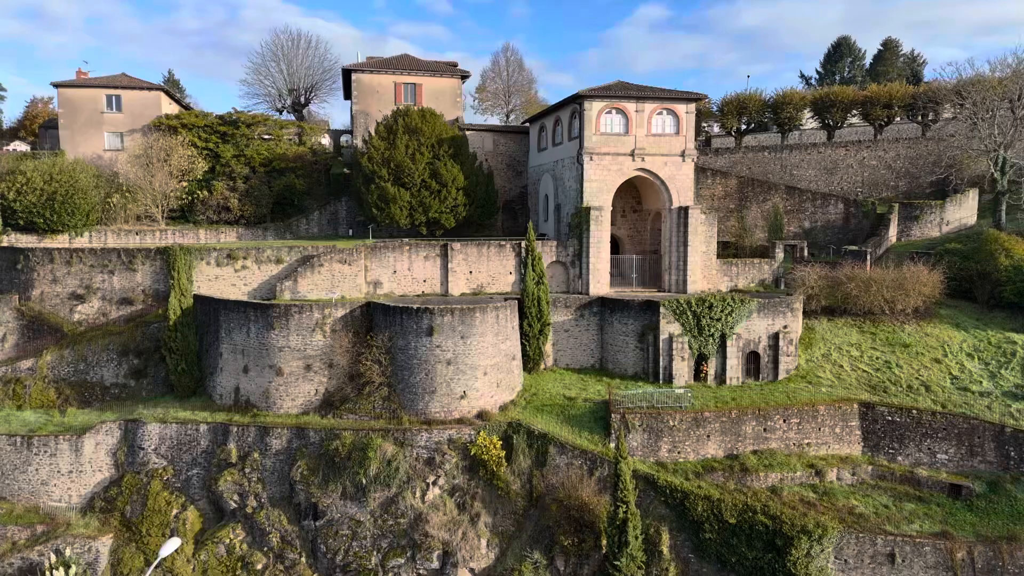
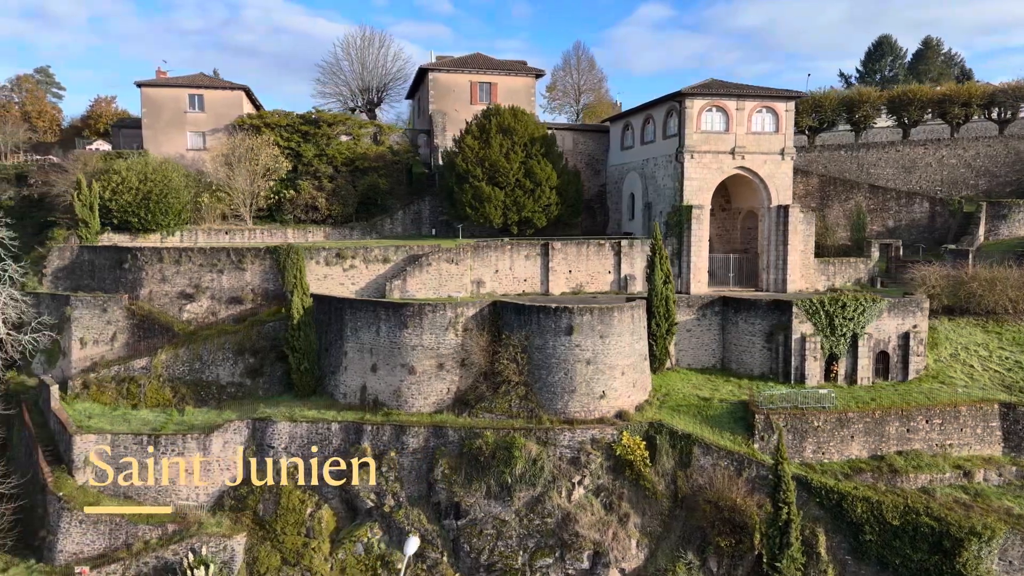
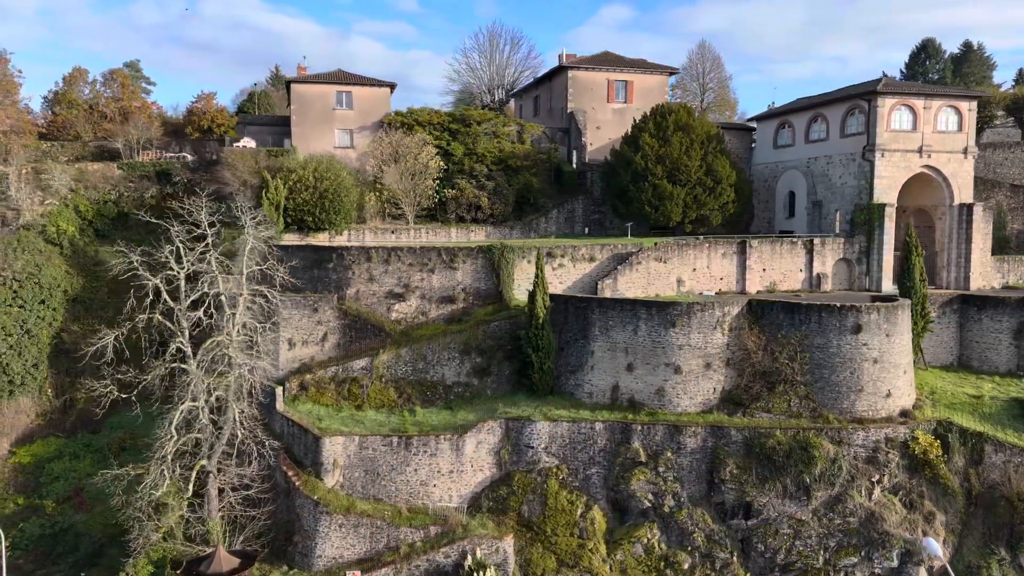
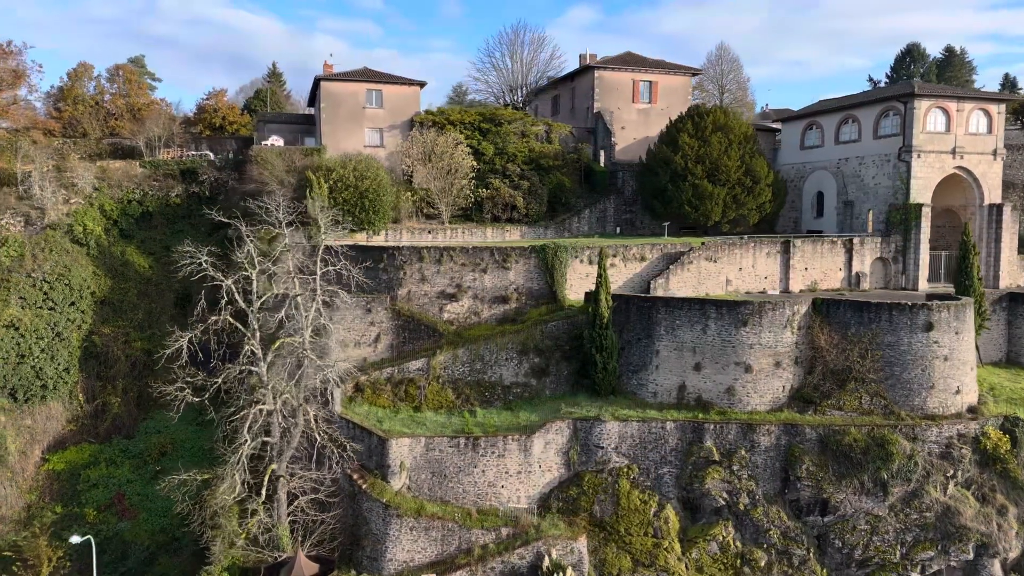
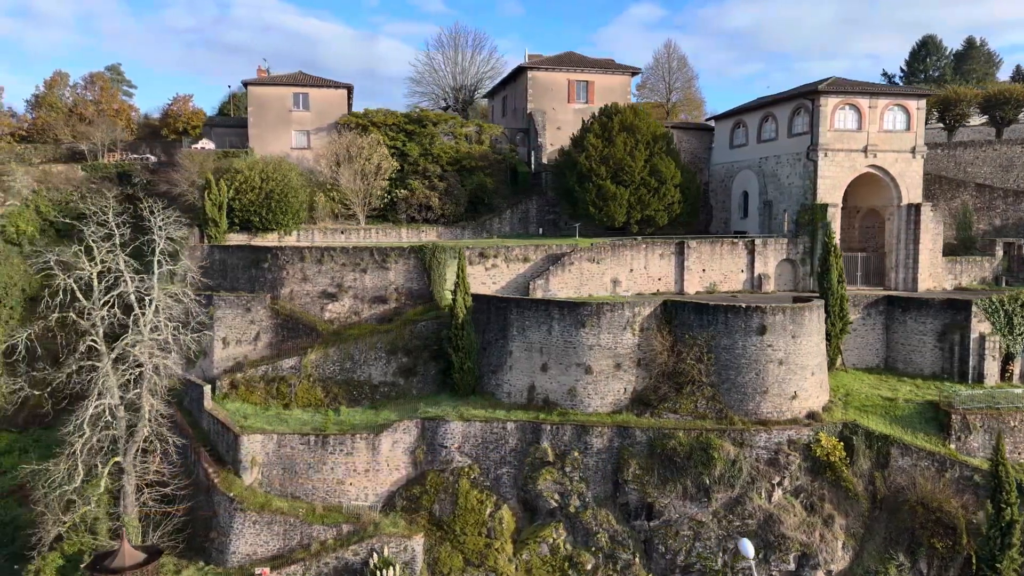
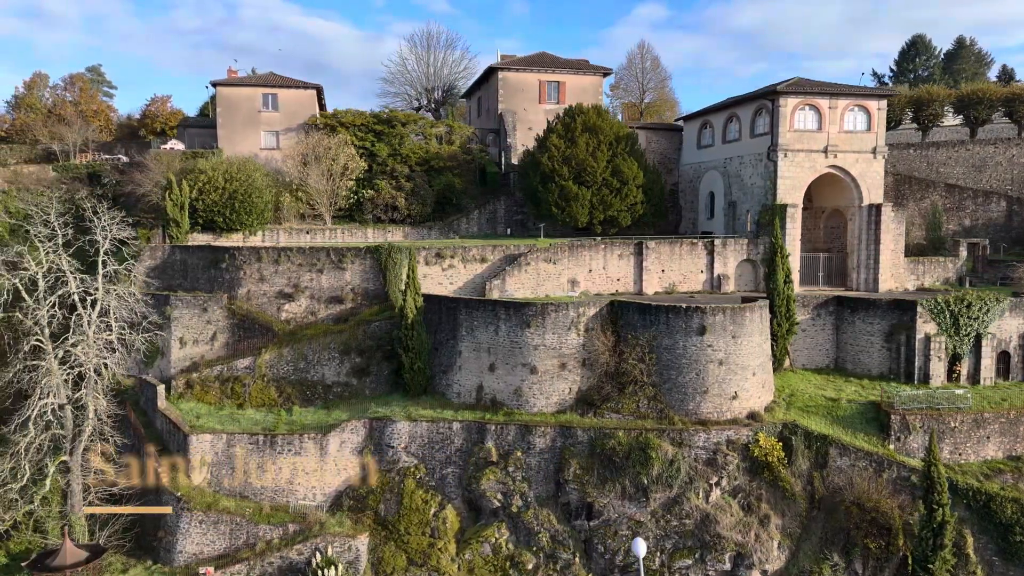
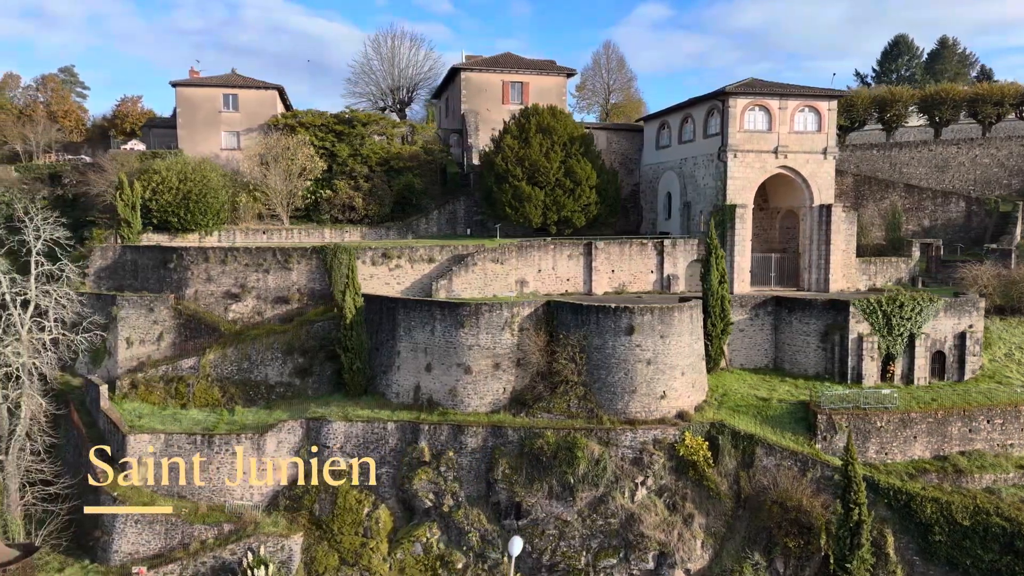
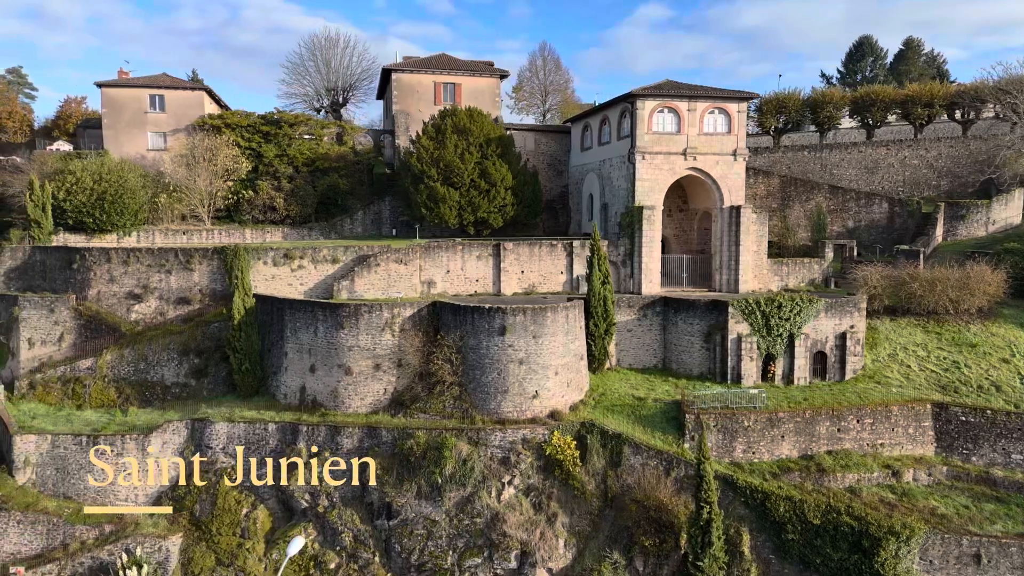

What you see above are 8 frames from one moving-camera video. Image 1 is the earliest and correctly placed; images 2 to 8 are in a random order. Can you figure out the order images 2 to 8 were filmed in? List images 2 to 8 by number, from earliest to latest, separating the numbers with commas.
8, 2, 7, 6, 5, 3, 4
